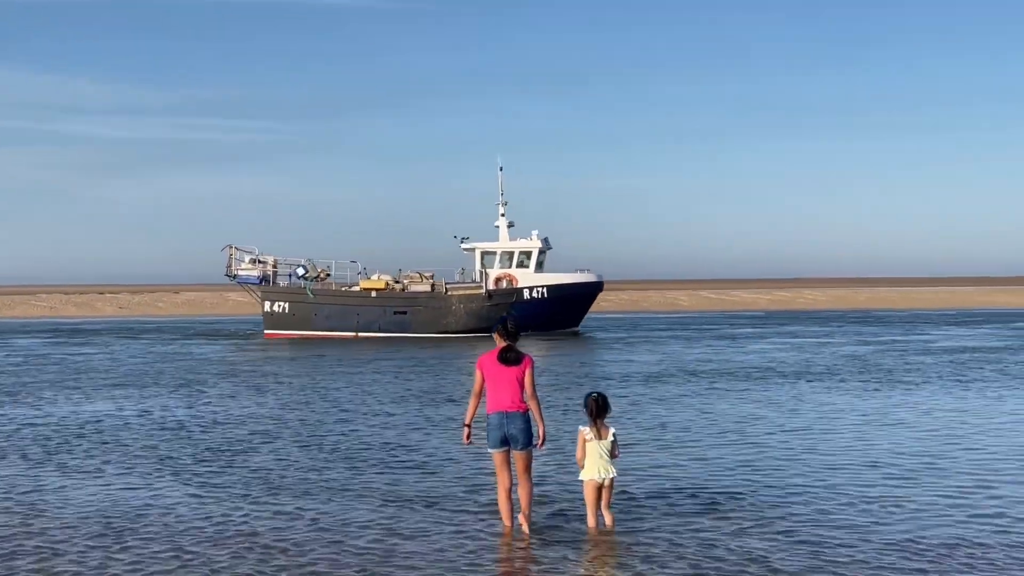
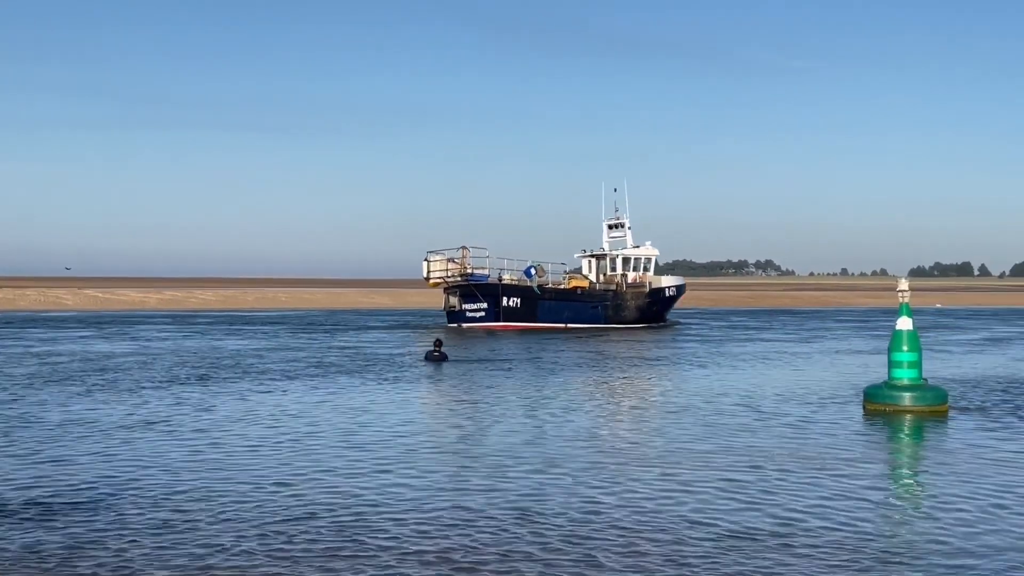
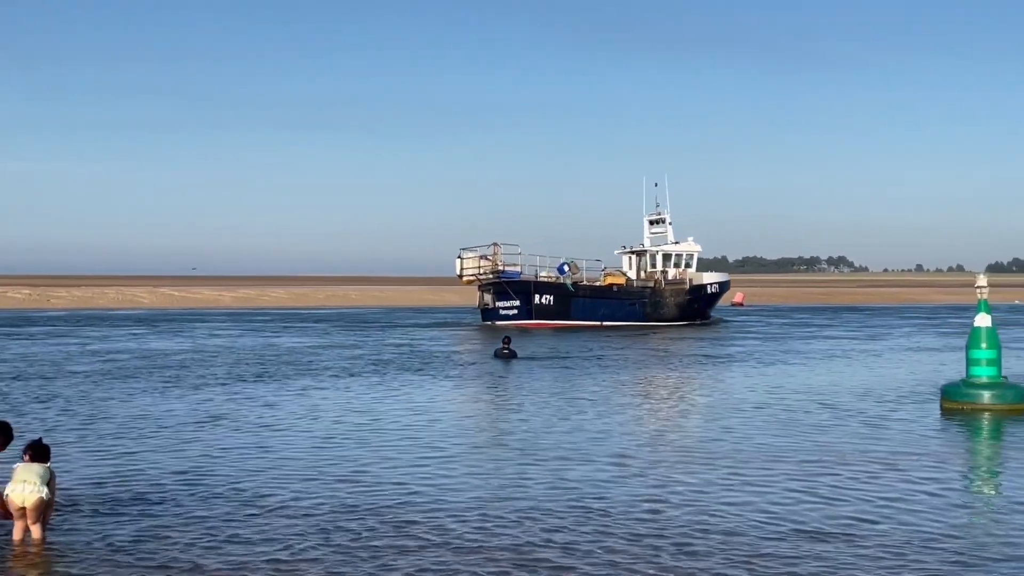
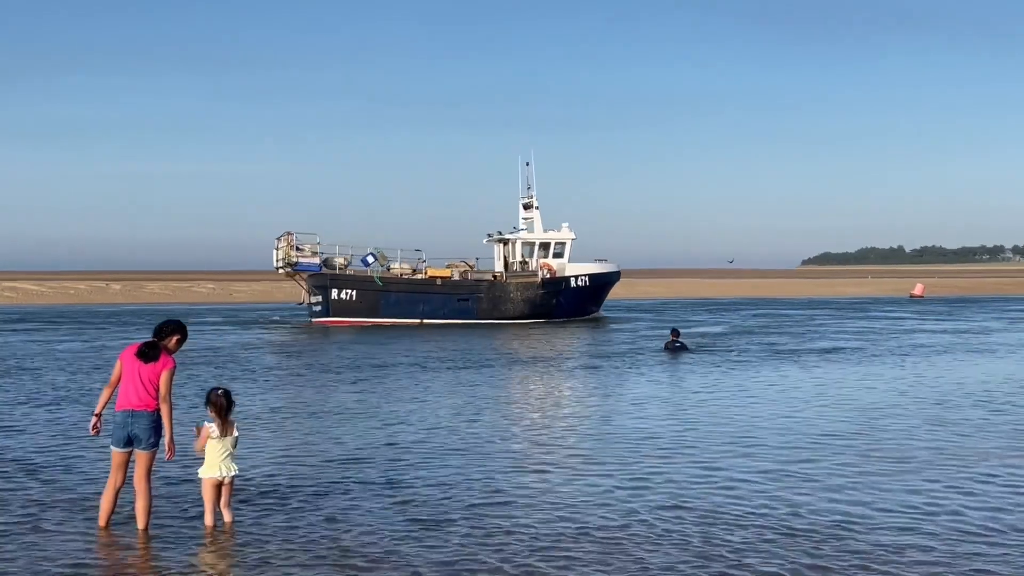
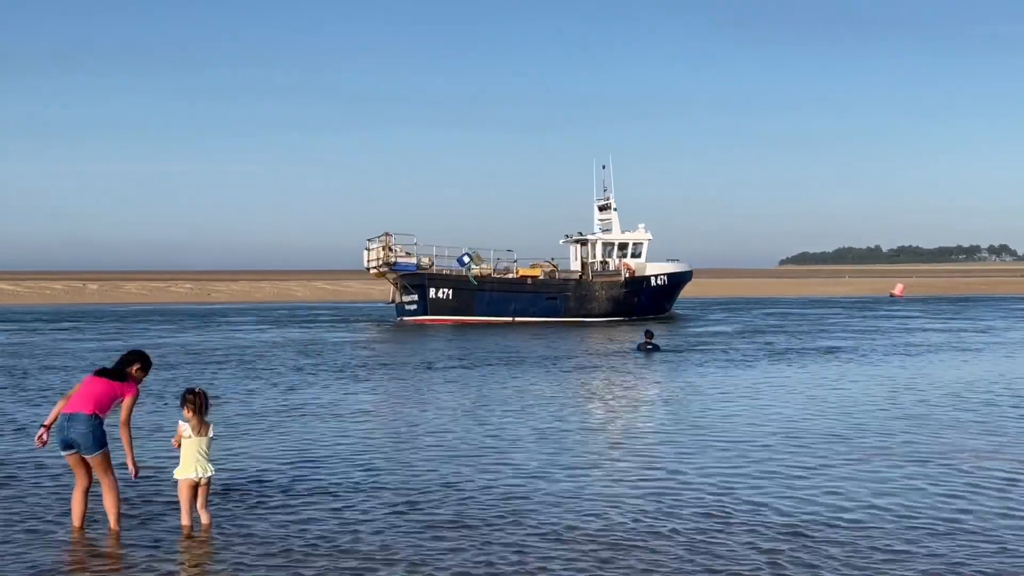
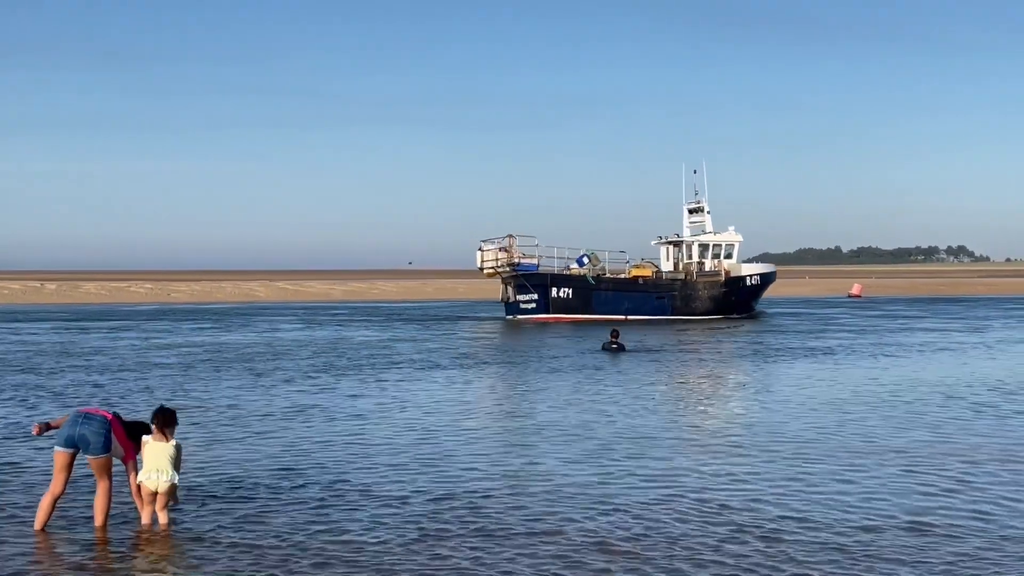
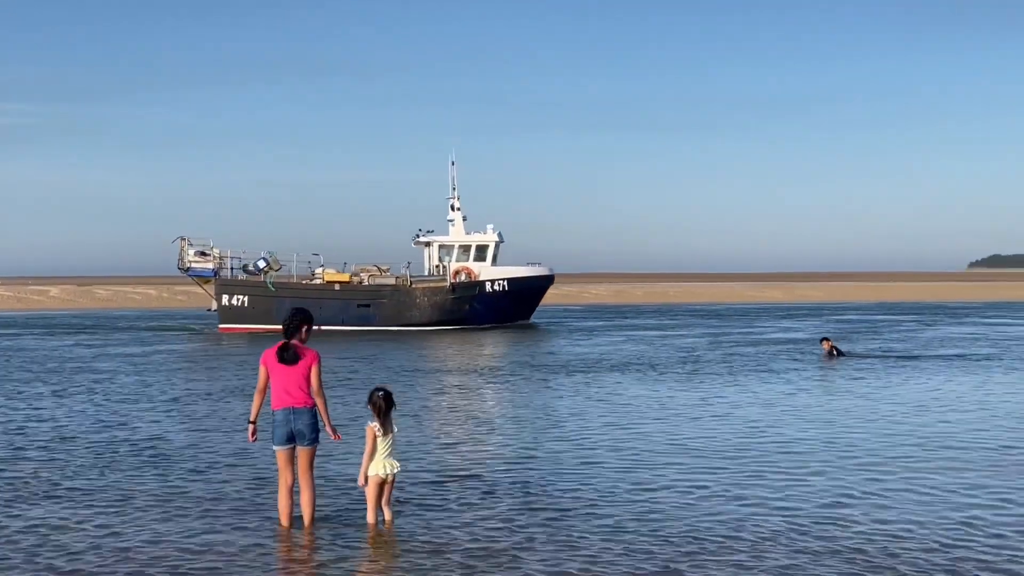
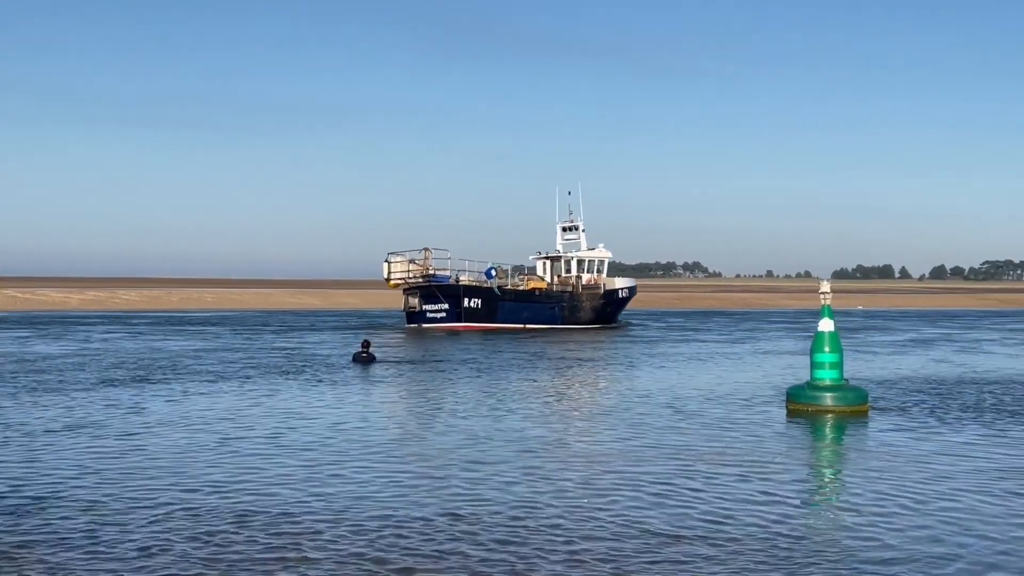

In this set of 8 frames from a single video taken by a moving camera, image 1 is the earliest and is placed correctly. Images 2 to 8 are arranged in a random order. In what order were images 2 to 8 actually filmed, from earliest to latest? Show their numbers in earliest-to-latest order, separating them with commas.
7, 4, 5, 6, 3, 2, 8
